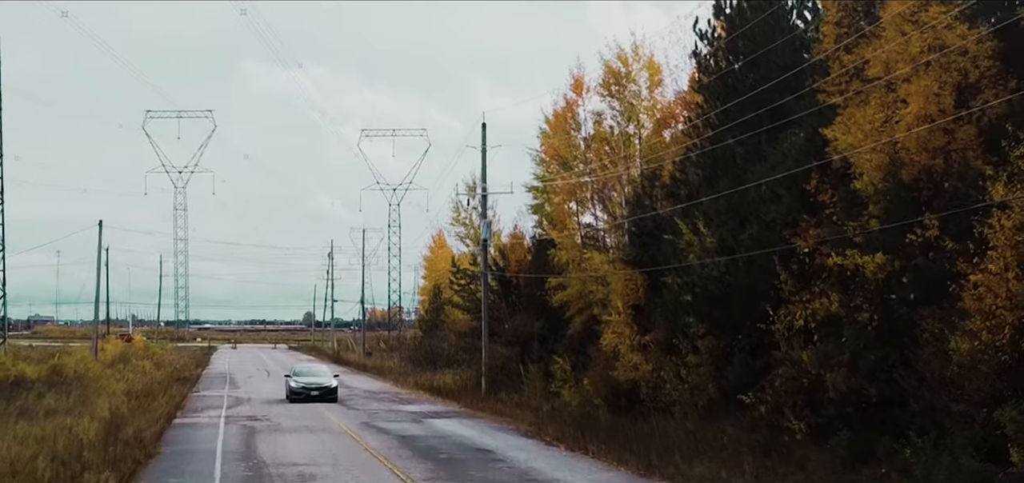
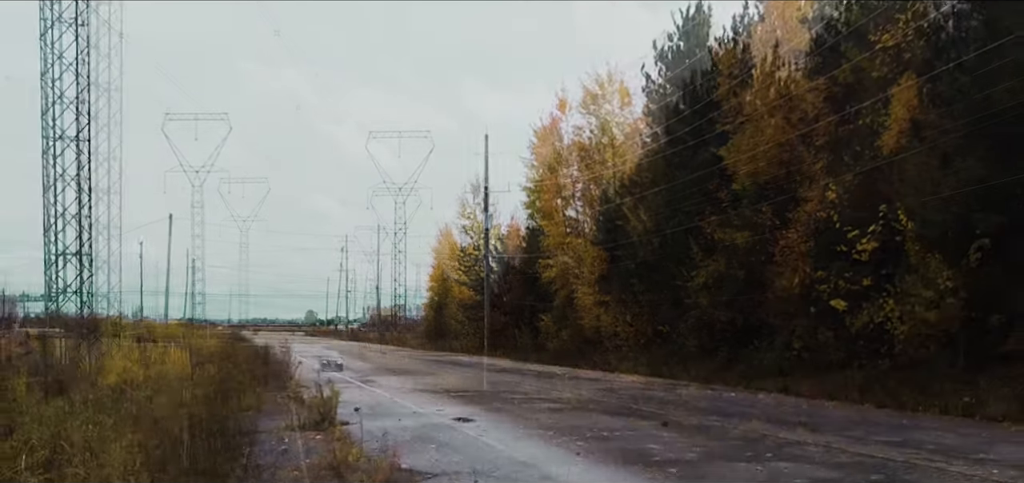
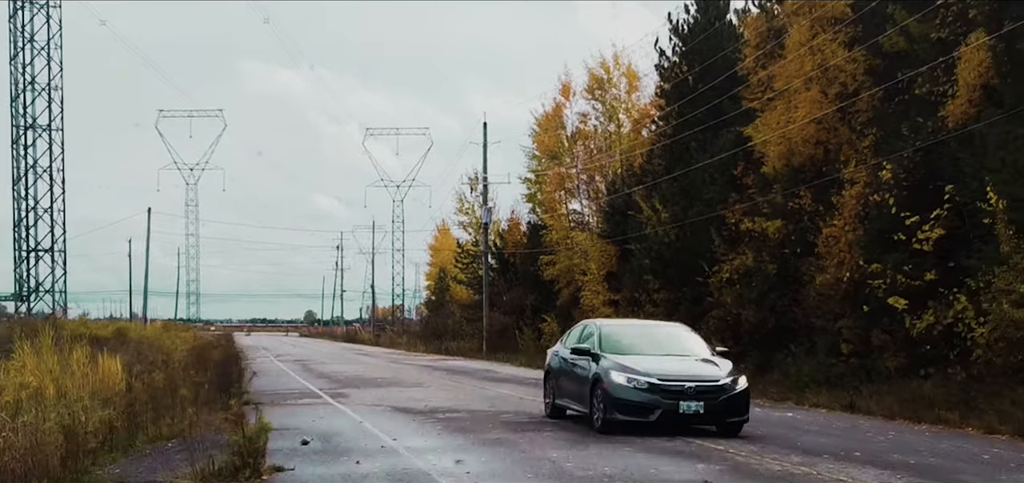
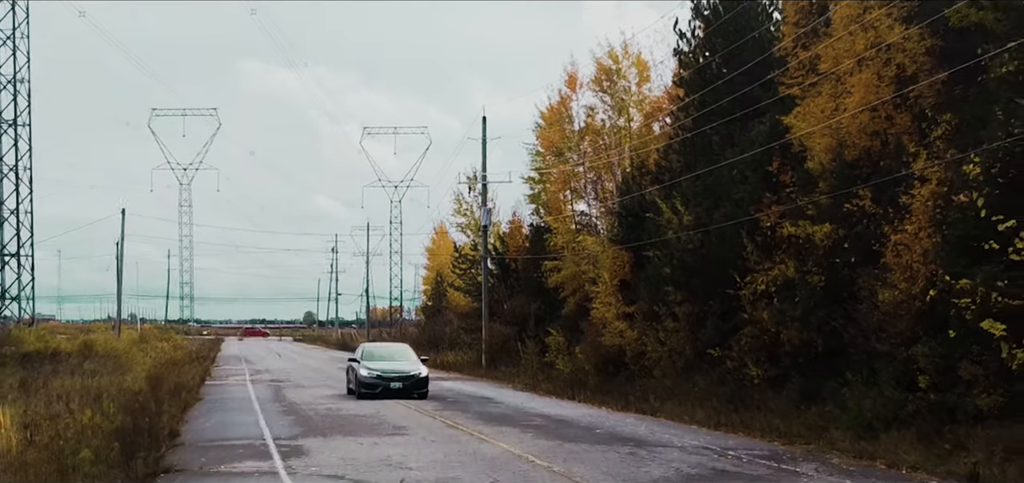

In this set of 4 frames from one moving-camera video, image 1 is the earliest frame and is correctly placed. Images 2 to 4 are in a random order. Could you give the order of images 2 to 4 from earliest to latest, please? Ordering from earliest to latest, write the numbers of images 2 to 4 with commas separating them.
4, 3, 2
